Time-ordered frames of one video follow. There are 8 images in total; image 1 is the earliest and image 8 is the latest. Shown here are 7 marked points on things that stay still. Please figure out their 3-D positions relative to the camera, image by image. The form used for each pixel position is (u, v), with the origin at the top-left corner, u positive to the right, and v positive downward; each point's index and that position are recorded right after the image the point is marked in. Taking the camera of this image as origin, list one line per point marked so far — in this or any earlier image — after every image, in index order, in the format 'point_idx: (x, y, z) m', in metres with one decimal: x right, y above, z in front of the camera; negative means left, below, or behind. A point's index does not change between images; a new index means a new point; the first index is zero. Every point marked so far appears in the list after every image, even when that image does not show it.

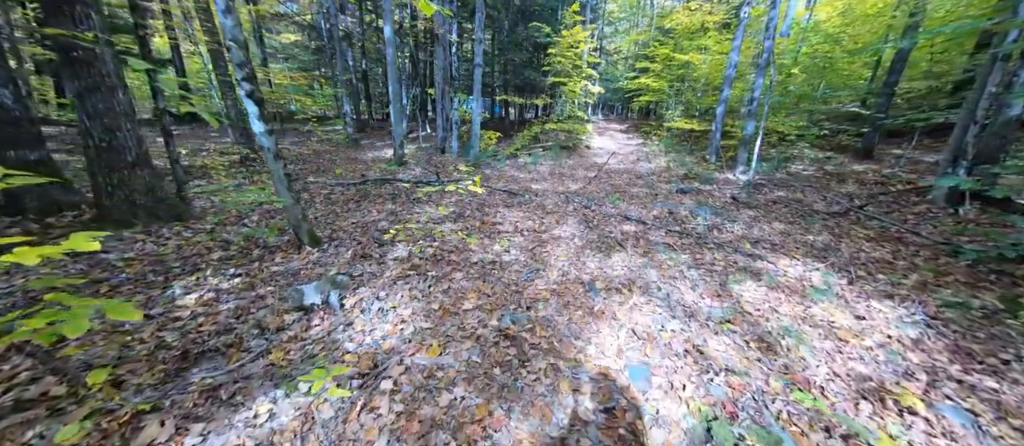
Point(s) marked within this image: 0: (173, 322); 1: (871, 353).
0: (-3.3, -1.0, +3.3) m
1: (+3.6, -1.3, +3.4) m
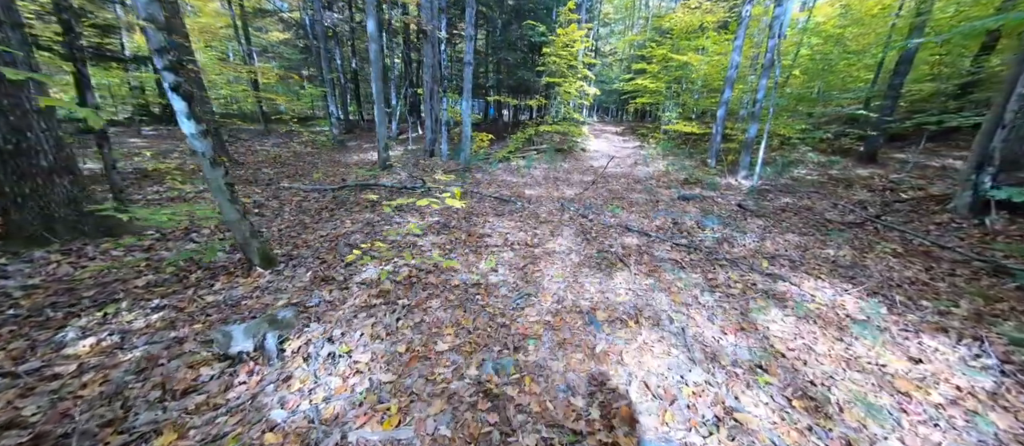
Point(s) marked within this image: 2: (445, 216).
0: (-3.5, -1.2, +2.5) m
1: (+3.5, -1.5, +2.7) m
2: (-1.5, +0.1, +8.0) m
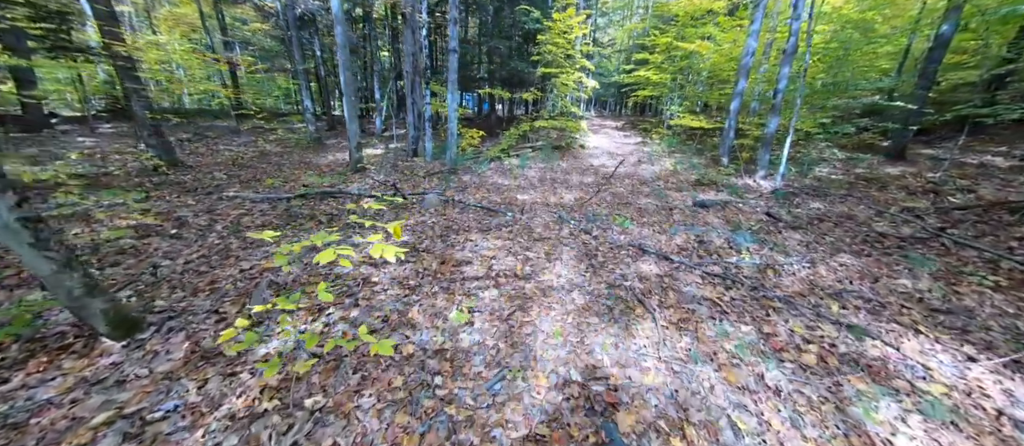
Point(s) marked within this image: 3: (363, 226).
0: (-3.6, -1.6, +1.0) m
1: (+3.3, -1.9, +1.3) m
2: (-1.8, -0.2, +6.5) m
3: (-2.9, -0.1, +6.7) m
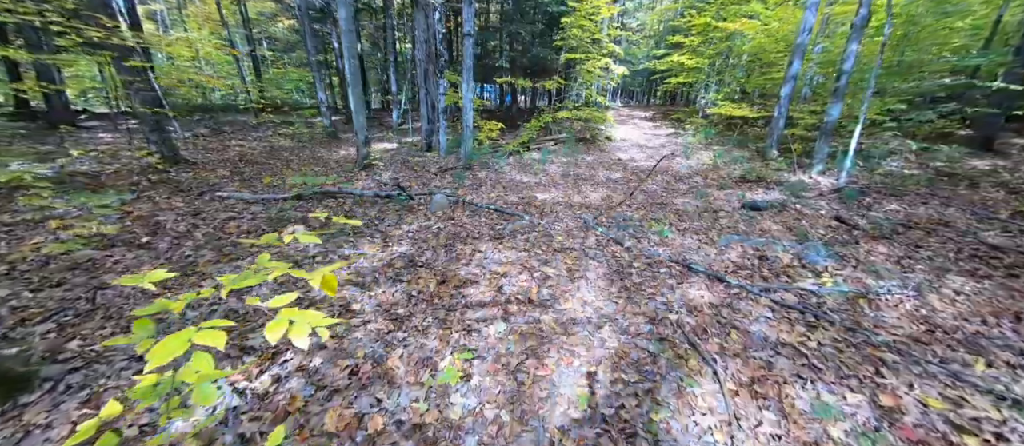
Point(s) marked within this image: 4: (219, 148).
0: (-3.7, -1.9, +0.3) m
1: (+3.2, -2.2, +0.1) m
2: (-1.5, -0.3, +5.6) m
3: (-2.7, -0.2, +5.9) m
4: (-10.7, +2.7, +12.4) m
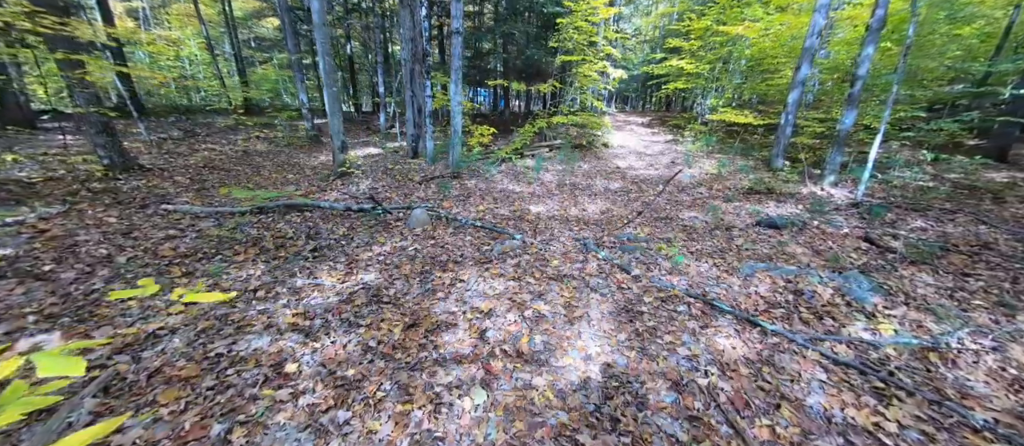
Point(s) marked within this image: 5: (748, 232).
0: (-3.8, -2.1, -0.6) m
1: (+3.1, -2.5, -0.7) m
2: (-1.7, -0.7, +4.7) m
3: (-2.8, -0.5, +5.0) m
4: (-10.9, +2.4, +11.4) m
5: (+4.6, -0.2, +6.7) m
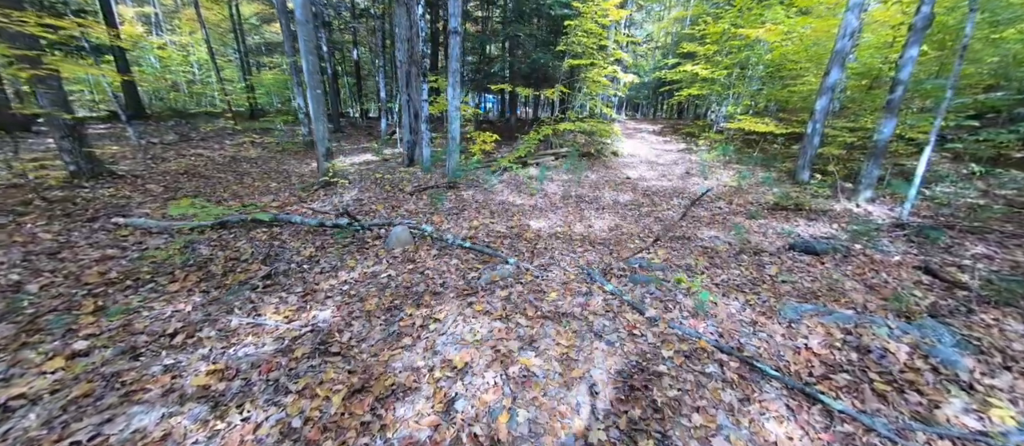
0: (-4.1, -2.3, -1.4) m
1: (+2.8, -2.7, -1.6) m
2: (-1.9, -1.0, +3.9) m
3: (-3.0, -0.8, +4.2) m
4: (-10.9, +2.1, +10.8) m
5: (+4.5, -0.6, +5.7) m
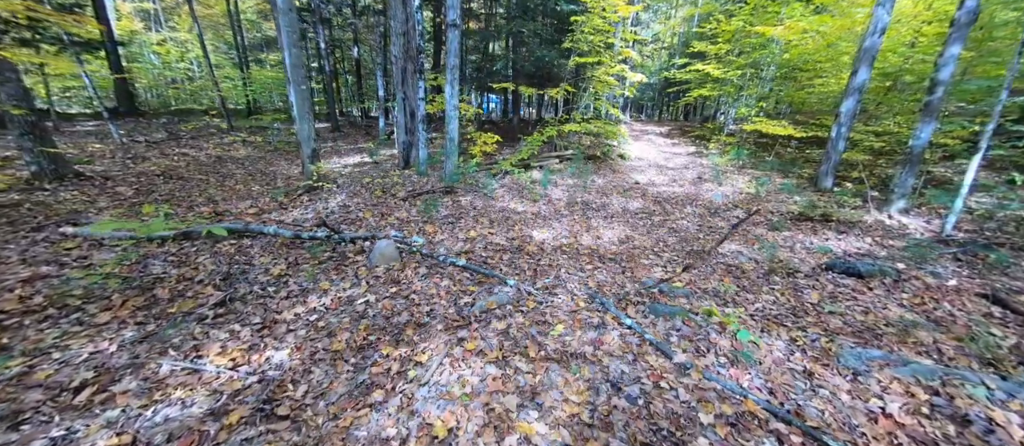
0: (-4.2, -2.4, -2.1) m
1: (+2.7, -3.0, -2.4) m
2: (-1.9, -1.2, +3.2) m
3: (-3.0, -0.9, +3.5) m
4: (-10.8, +2.0, +10.2) m
5: (+4.5, -0.9, +5.0) m
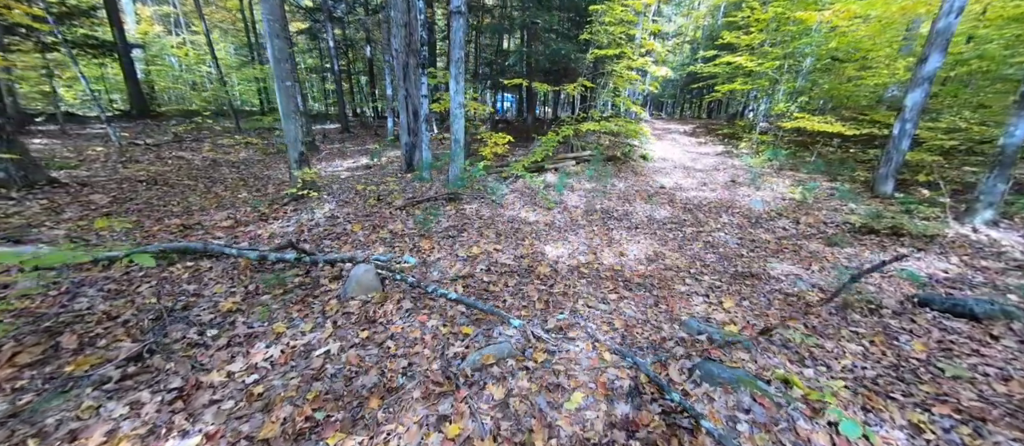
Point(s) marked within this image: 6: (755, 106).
0: (-4.4, -2.7, -2.8) m
1: (+2.4, -3.3, -3.4) m
2: (-1.9, -1.4, +2.4) m
3: (-3.0, -1.2, +2.7) m
4: (-10.5, +1.8, +9.7) m
5: (+4.6, -1.1, +3.8) m
6: (+13.6, +6.6, +19.1) m
